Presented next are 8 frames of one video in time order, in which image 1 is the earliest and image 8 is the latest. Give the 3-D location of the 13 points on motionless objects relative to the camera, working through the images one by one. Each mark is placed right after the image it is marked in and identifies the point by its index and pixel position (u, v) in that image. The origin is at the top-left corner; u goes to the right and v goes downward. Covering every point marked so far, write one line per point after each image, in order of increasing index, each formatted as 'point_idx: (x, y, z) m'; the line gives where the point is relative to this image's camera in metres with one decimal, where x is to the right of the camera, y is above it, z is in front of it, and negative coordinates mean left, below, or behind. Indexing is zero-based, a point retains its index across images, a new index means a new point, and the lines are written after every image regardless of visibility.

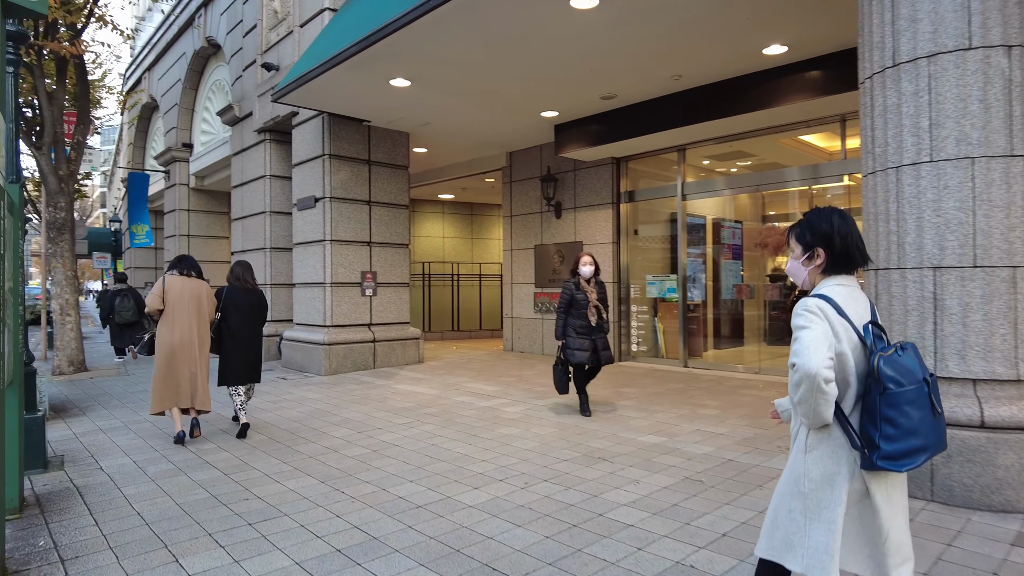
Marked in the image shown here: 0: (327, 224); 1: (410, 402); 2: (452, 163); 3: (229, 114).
0: (-2.6, +0.9, +9.3) m
1: (-1.1, -1.2, +6.9) m
2: (-1.1, +2.4, +12.4) m
3: (-5.2, +3.2, +12.0) m
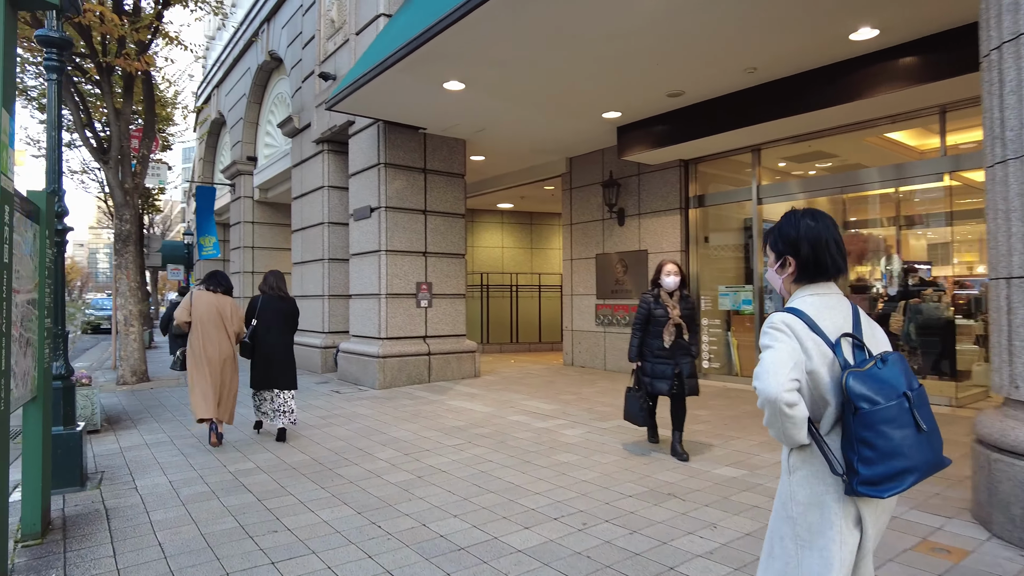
0: (-1.8, +0.7, +9.0) m
1: (-0.5, -1.3, +6.5) m
2: (0.0, +2.2, +12.0) m
3: (-4.1, +3.0, +12.1) m
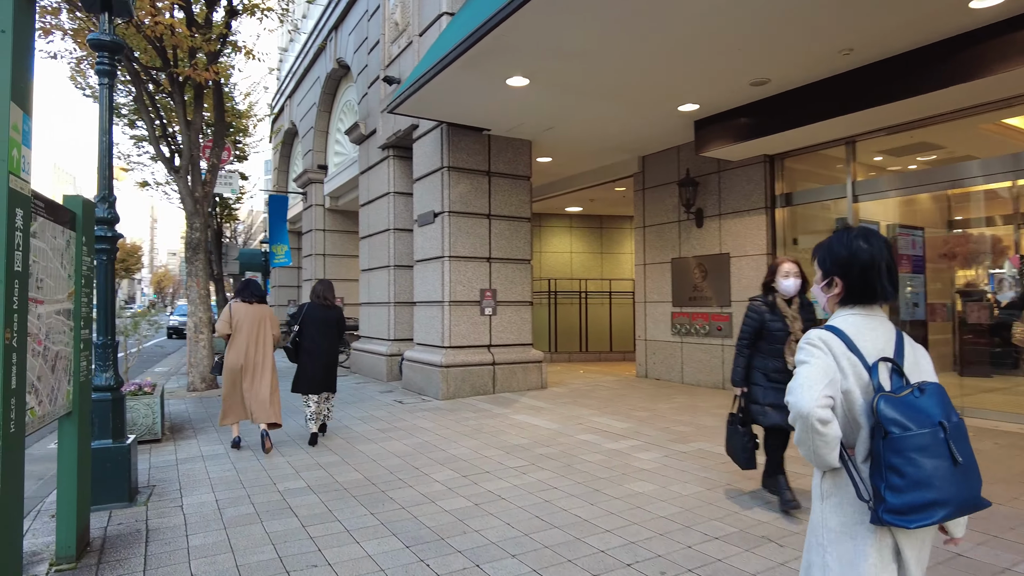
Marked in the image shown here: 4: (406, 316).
0: (-0.9, +0.7, +8.7) m
1: (+0.1, -1.4, +6.0) m
2: (+1.2, +2.1, +11.5) m
3: (-2.9, +2.9, +12.0) m
4: (-1.7, -0.5, +10.6) m
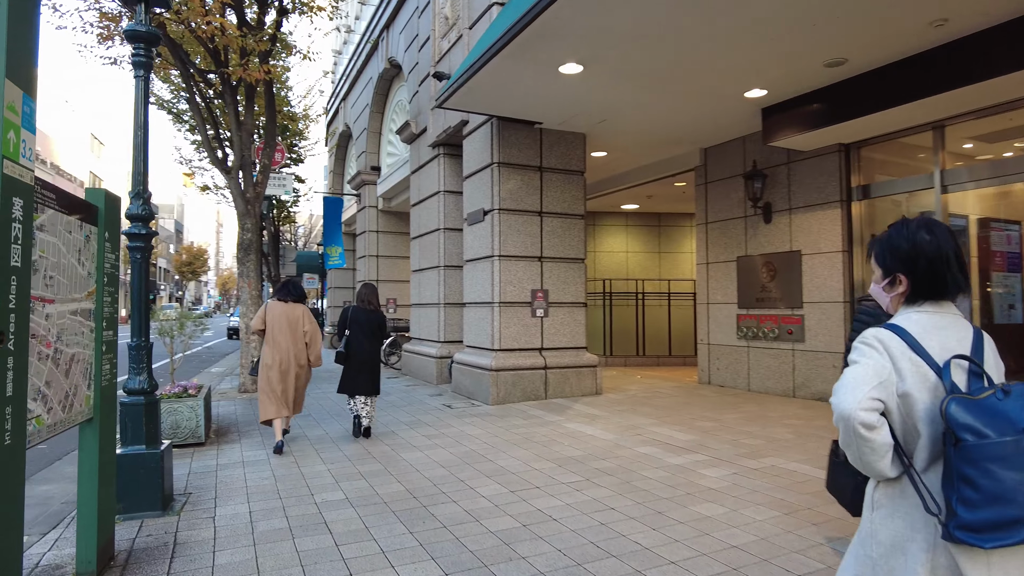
0: (-0.2, +0.6, +8.4) m
1: (+0.6, -1.4, +5.6) m
2: (+2.1, +2.1, +11.0) m
3: (-1.9, +2.9, +11.8) m
4: (-0.9, -0.5, +10.3) m
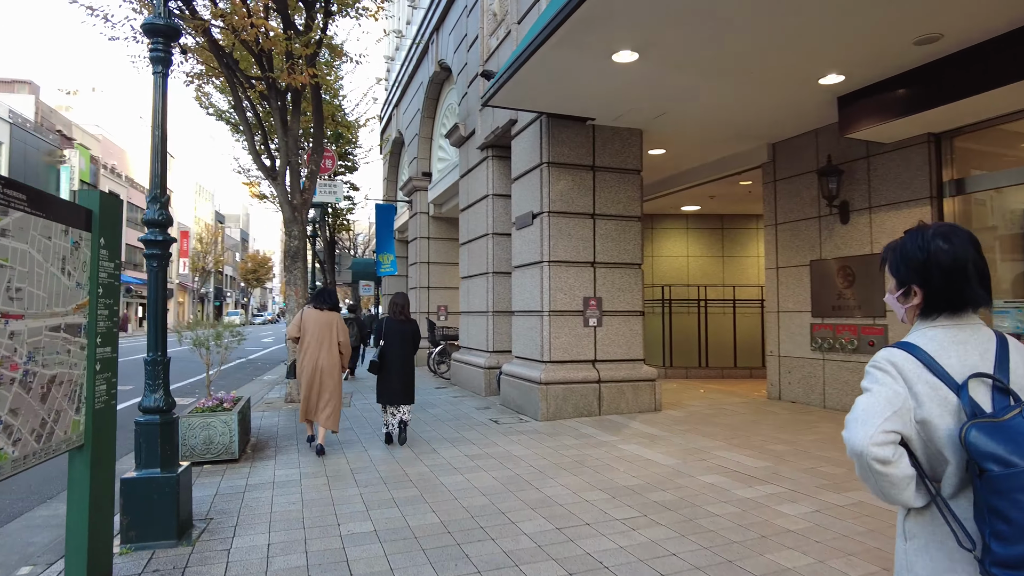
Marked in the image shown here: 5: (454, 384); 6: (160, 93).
0: (+0.4, +0.6, +7.9) m
1: (+1.0, -1.5, +5.1) m
2: (+2.9, +2.0, +10.3) m
3: (-1.0, +2.7, +11.5) m
4: (-0.1, -0.6, +9.9) m
5: (-1.0, -1.7, +11.2) m
6: (-2.2, +1.2, +4.1) m
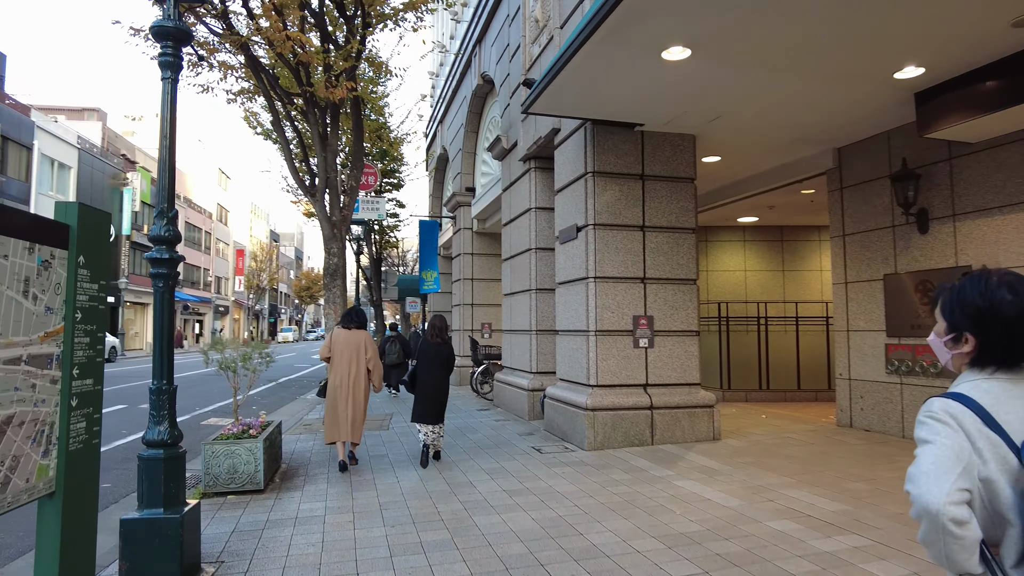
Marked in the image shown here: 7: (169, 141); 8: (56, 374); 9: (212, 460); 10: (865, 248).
0: (+0.9, +0.4, +7.4) m
1: (+1.3, -1.6, +4.5) m
2: (+3.6, +1.7, +9.6) m
3: (-0.2, +2.4, +11.1) m
4: (+0.5, -0.8, +9.4) m
5: (-0.2, -1.9, +10.7) m
6: (-2.0, +1.1, +3.8) m
7: (-2.0, +0.9, +3.8) m
8: (-1.7, -0.3, +2.5) m
9: (-2.5, -1.5, +5.5) m
10: (+4.5, +0.5, +8.2) m
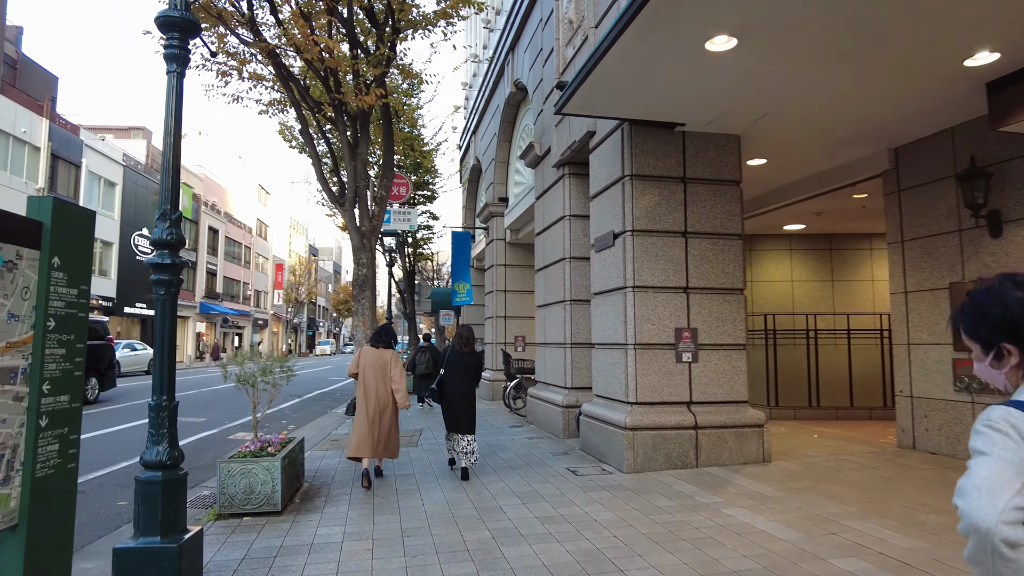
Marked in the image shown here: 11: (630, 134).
0: (+1.2, +0.2, +6.9) m
1: (+1.5, -1.6, +4.0) m
2: (+4.1, +1.6, +9.1) m
3: (+0.3, +2.3, +10.8) m
4: (+1.0, -1.0, +8.9) m
5: (+0.3, -2.1, +10.3) m
6: (-1.8, +1.0, +3.5) m
7: (-1.8, +0.8, +3.5) m
8: (-1.6, -0.4, +2.2) m
9: (-2.3, -1.5, +5.2) m
10: (+4.9, +0.4, +7.6) m
11: (+1.3, +1.7, +7.1) m
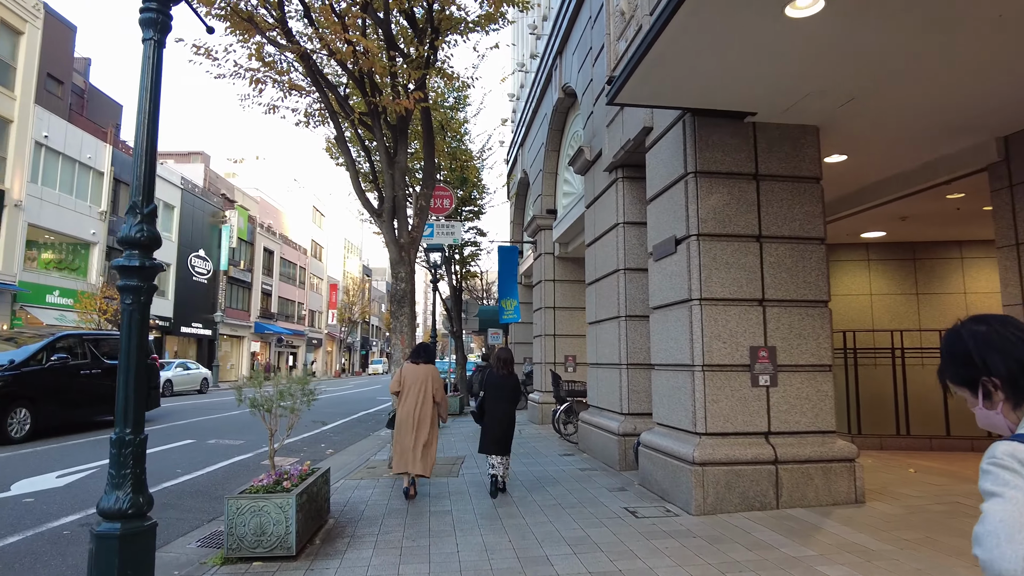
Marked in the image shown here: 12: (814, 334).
0: (+1.7, +0.1, +6.1) m
1: (+1.7, -1.7, +3.1) m
2: (+4.7, +1.4, +8.0) m
3: (+1.1, +2.0, +10.1) m
4: (+1.6, -1.2, +8.0) m
5: (+1.0, -2.4, +9.5) m
6: (-1.7, +1.0, +3.0) m
7: (-1.6, +0.8, +2.9) m
8: (-1.6, -0.3, +1.5) m
9: (-1.9, -1.6, +4.6) m
10: (+5.3, +0.3, +6.4) m
11: (+1.7, +1.6, +6.3) m
12: (+2.9, -0.4, +6.2) m
